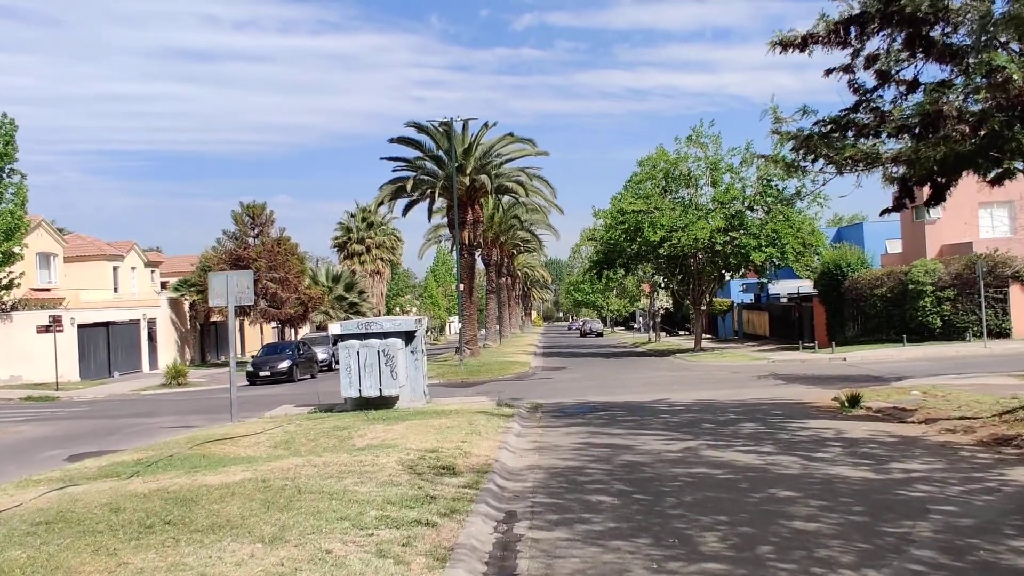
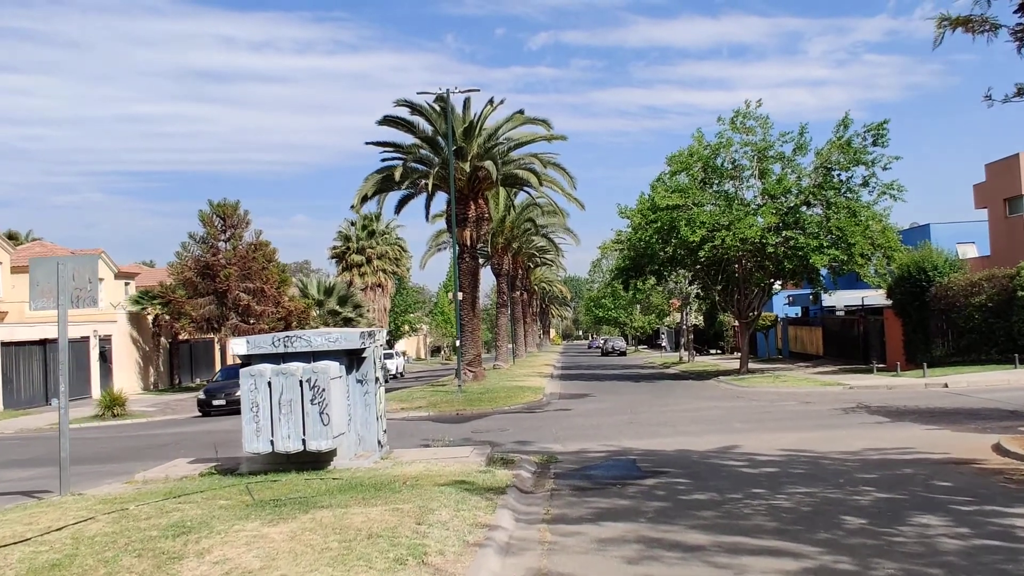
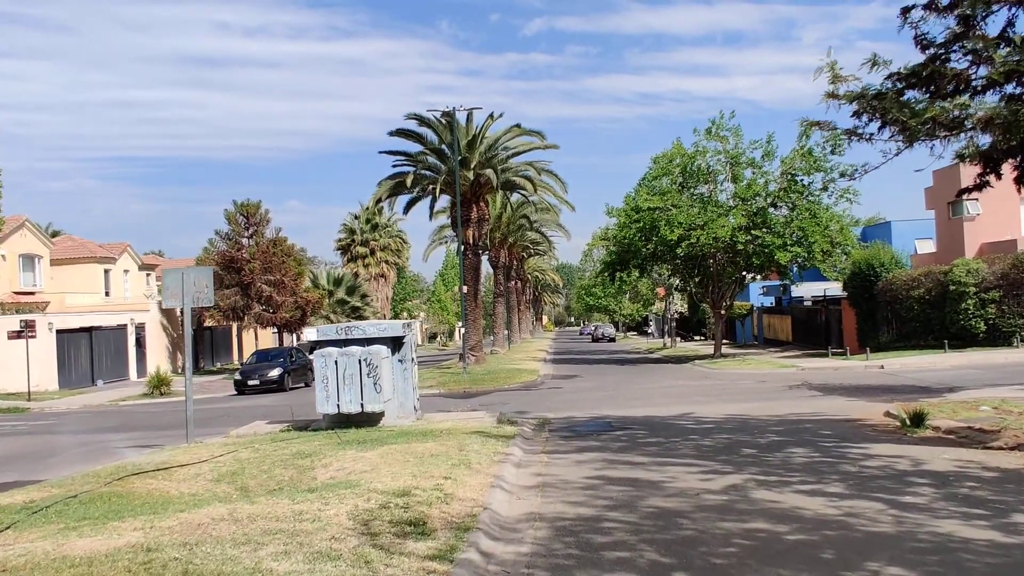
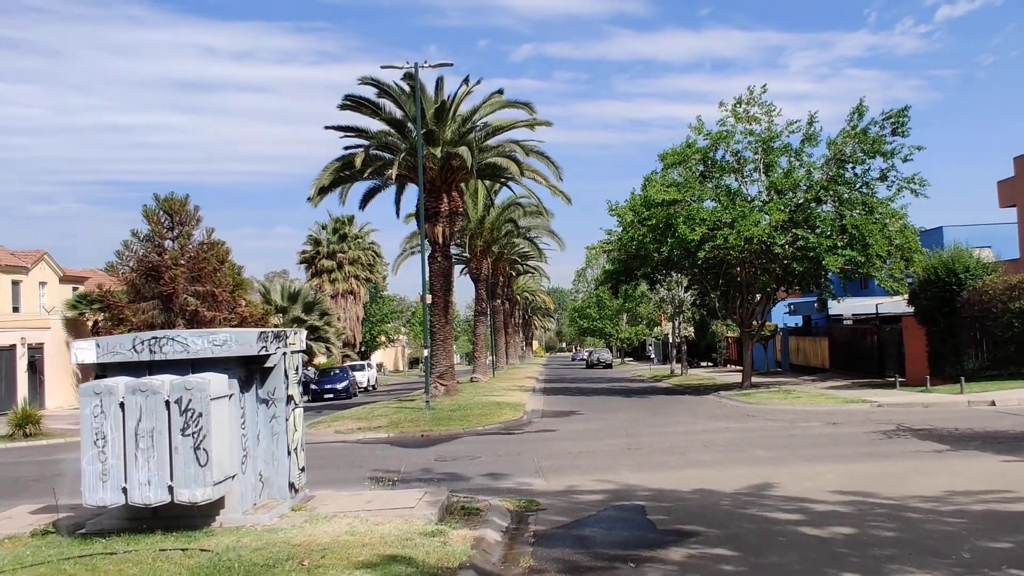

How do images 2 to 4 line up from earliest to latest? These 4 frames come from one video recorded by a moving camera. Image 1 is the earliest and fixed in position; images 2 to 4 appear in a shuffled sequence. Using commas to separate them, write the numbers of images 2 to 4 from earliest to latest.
3, 2, 4
